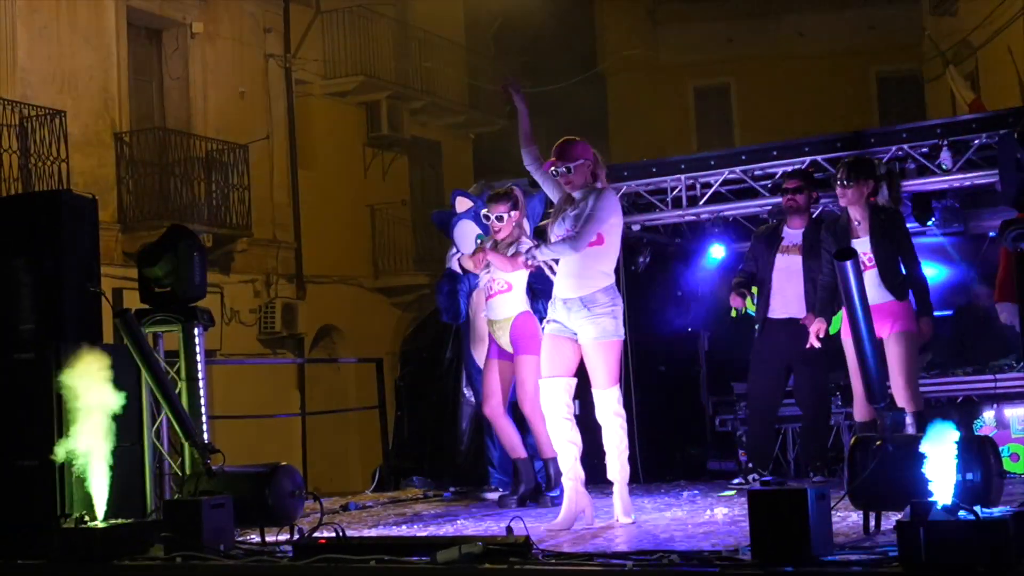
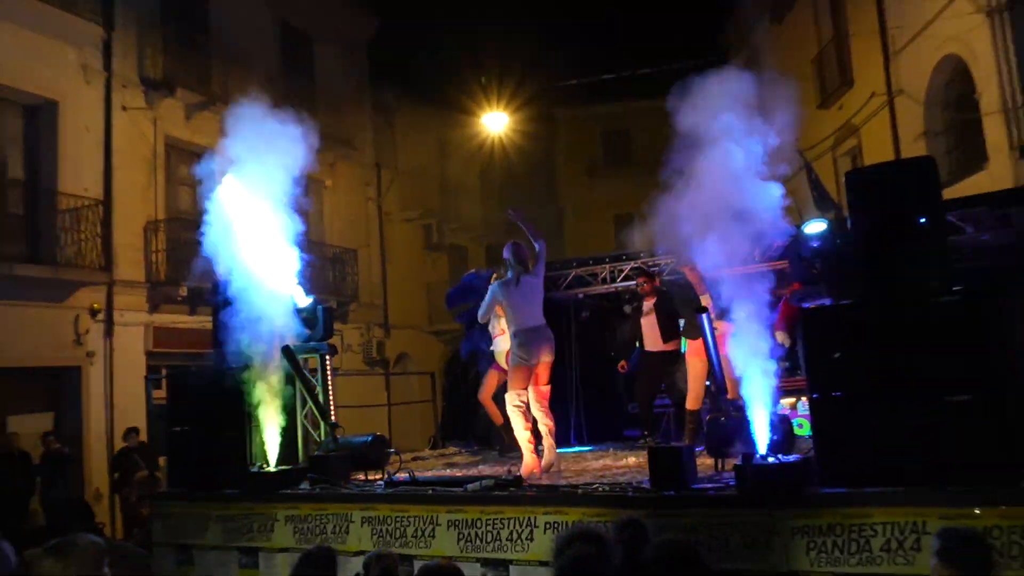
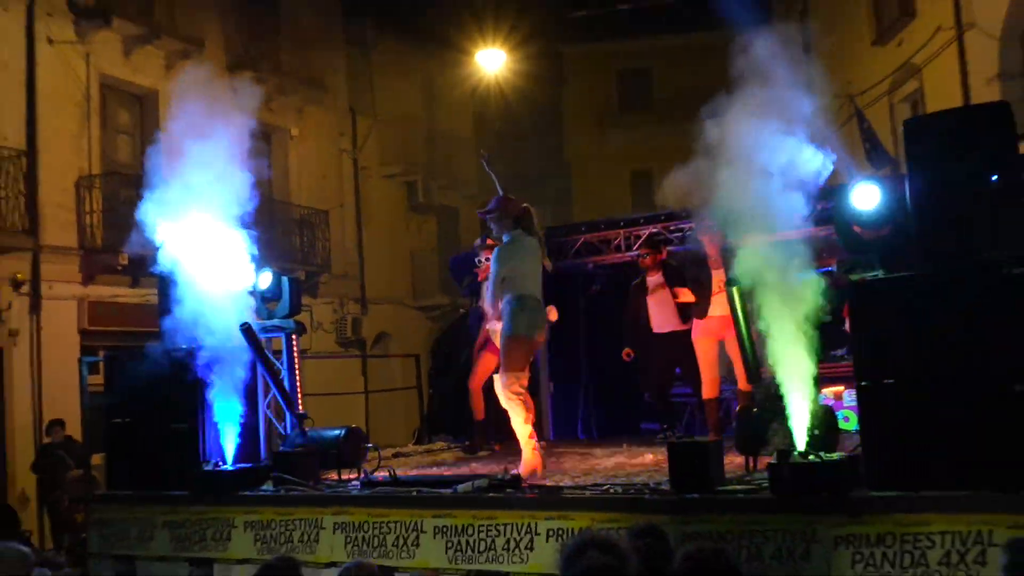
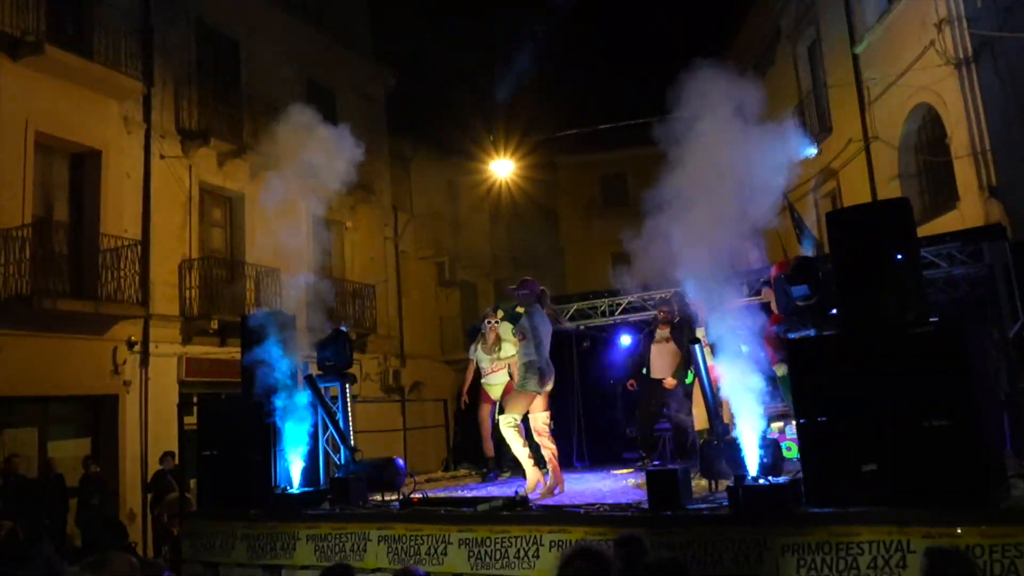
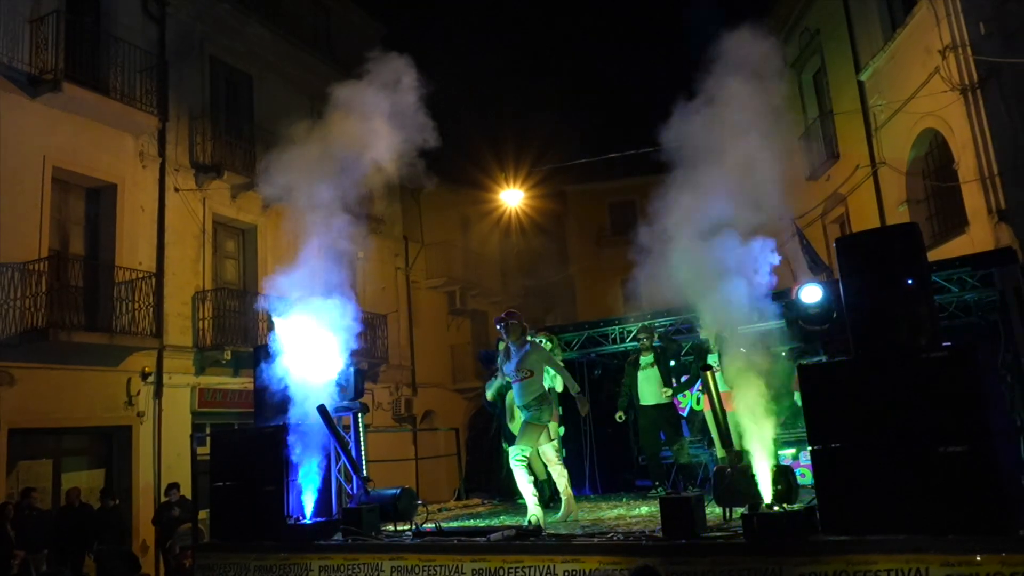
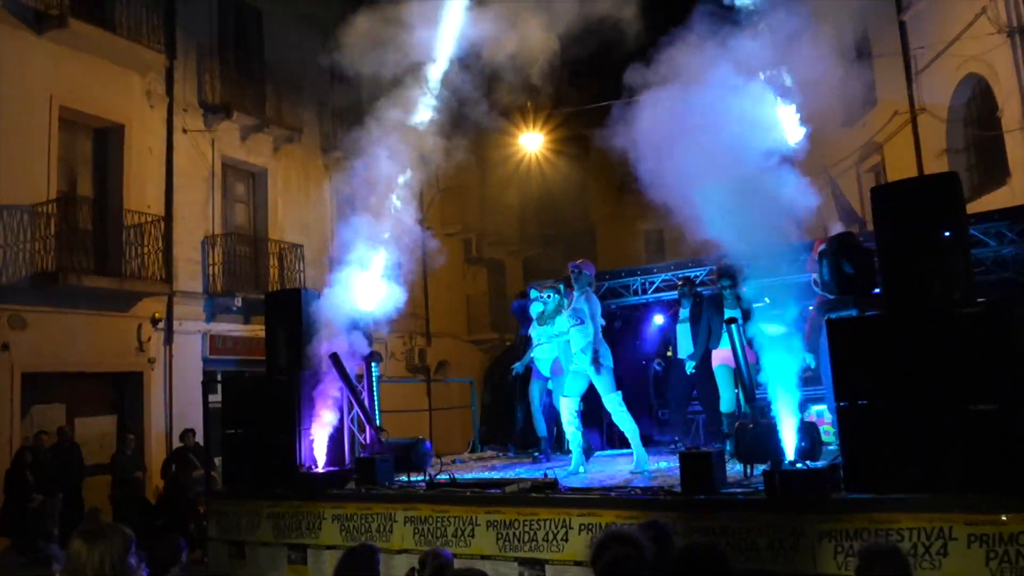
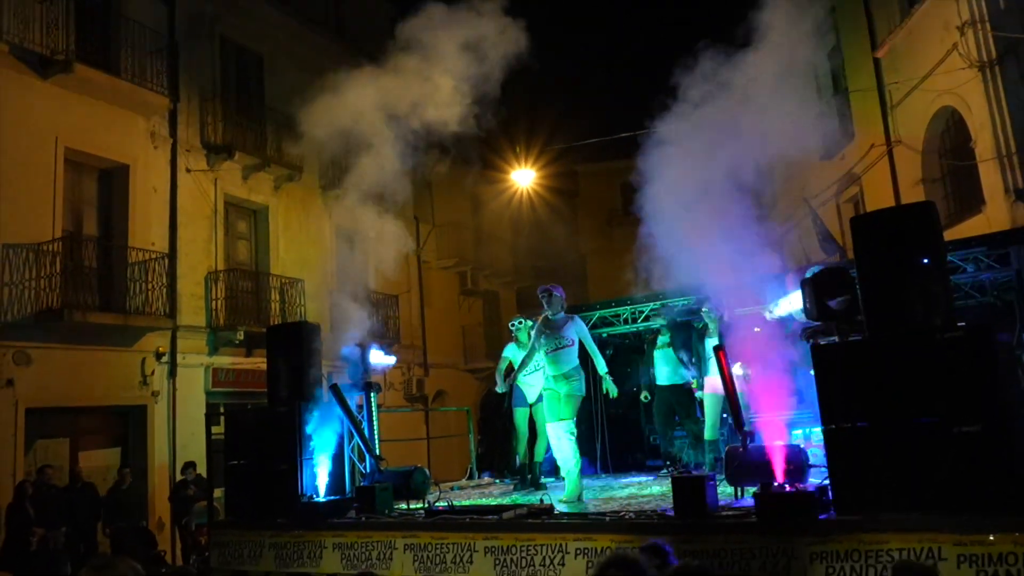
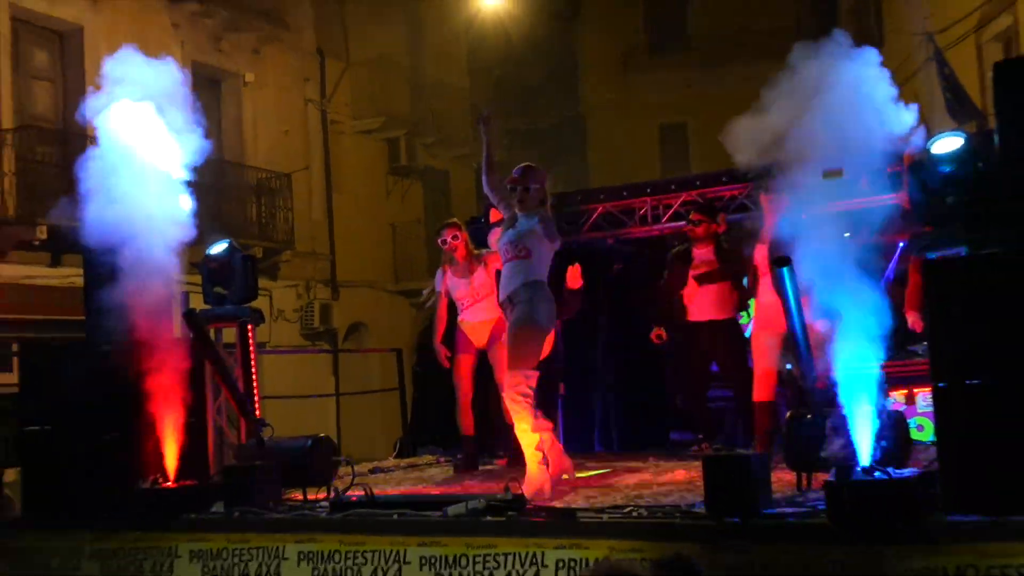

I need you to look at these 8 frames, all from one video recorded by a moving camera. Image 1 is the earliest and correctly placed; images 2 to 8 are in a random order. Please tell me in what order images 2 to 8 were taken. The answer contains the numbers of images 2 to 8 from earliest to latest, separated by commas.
8, 3, 2, 4, 5, 7, 6
